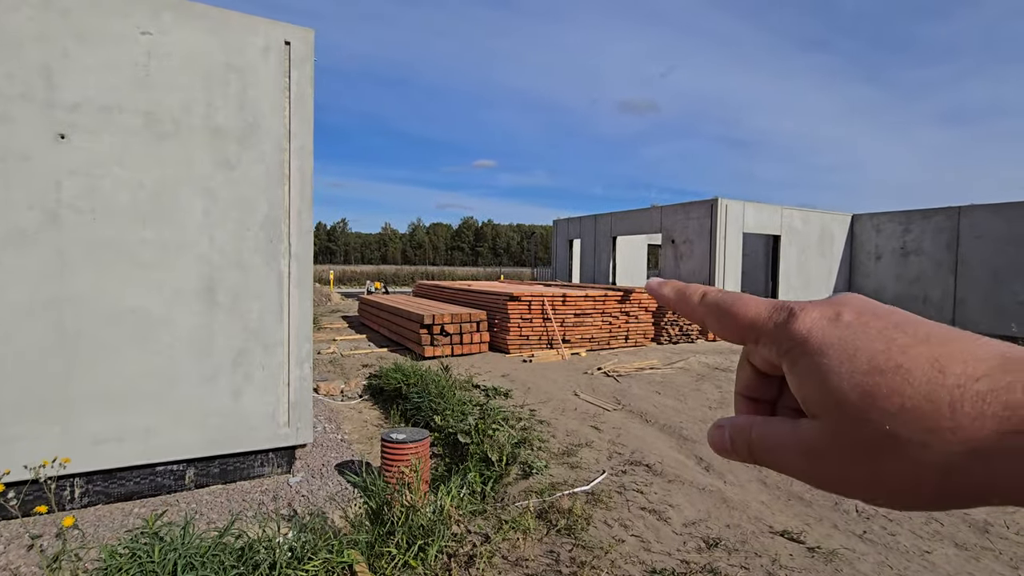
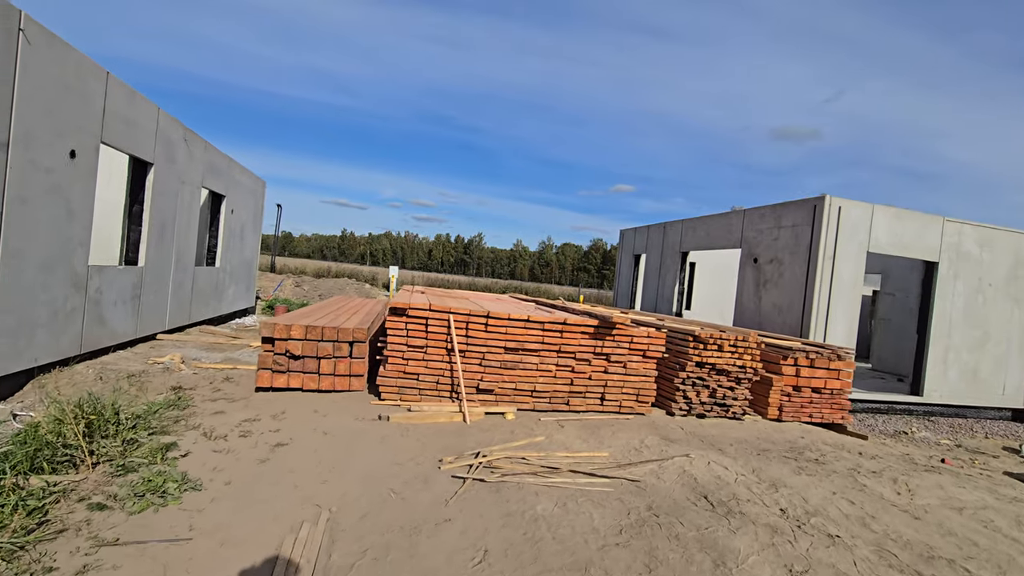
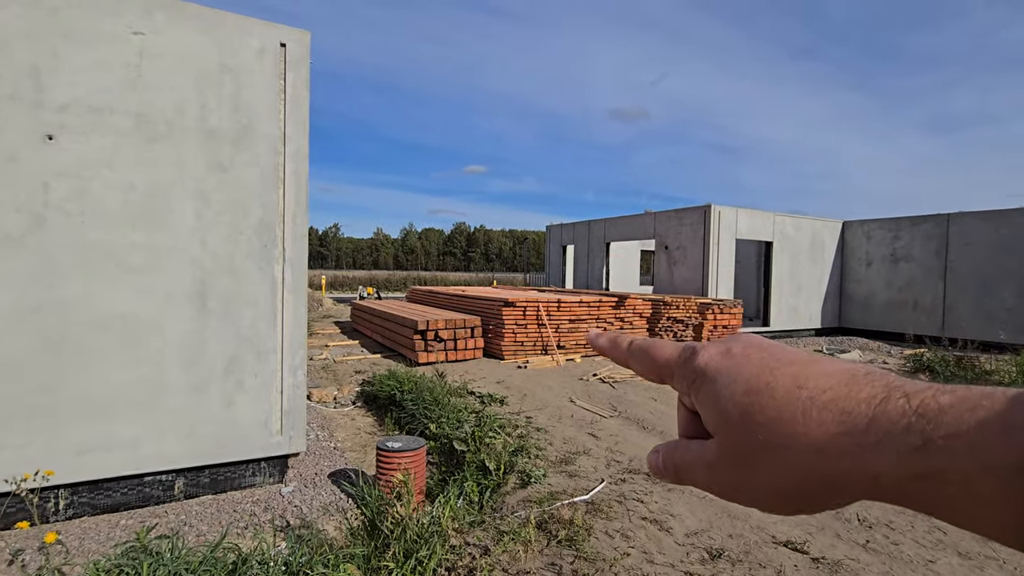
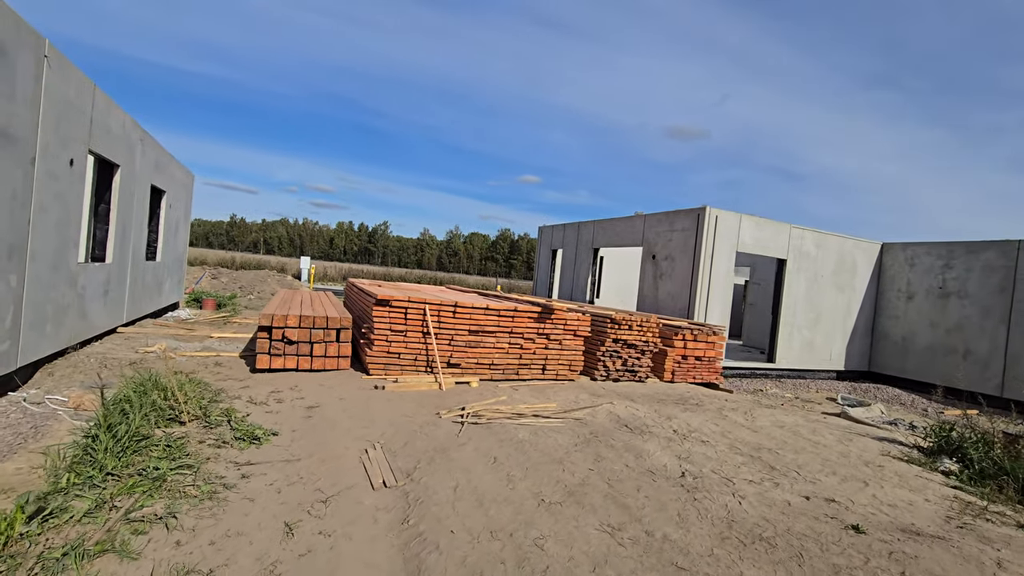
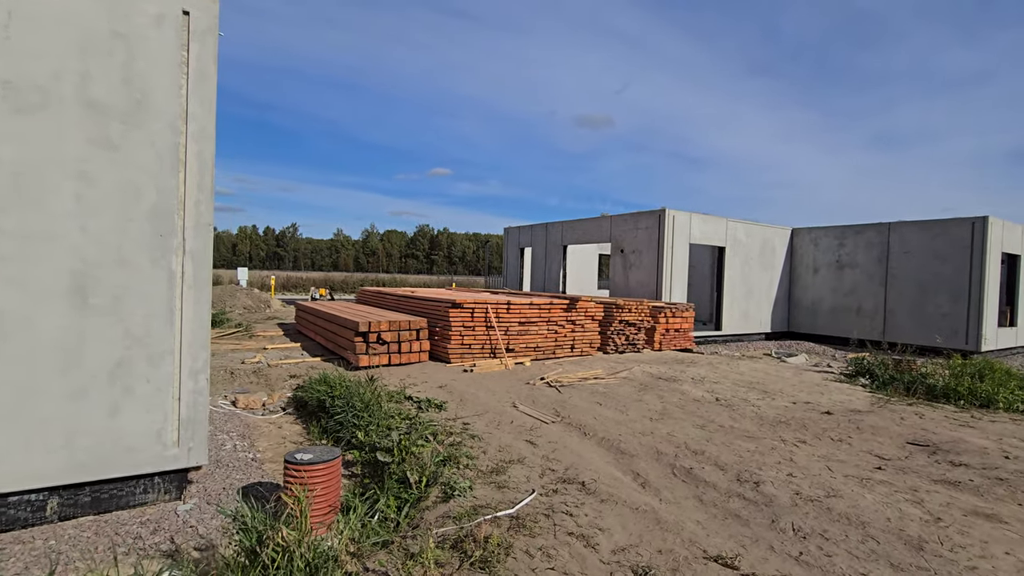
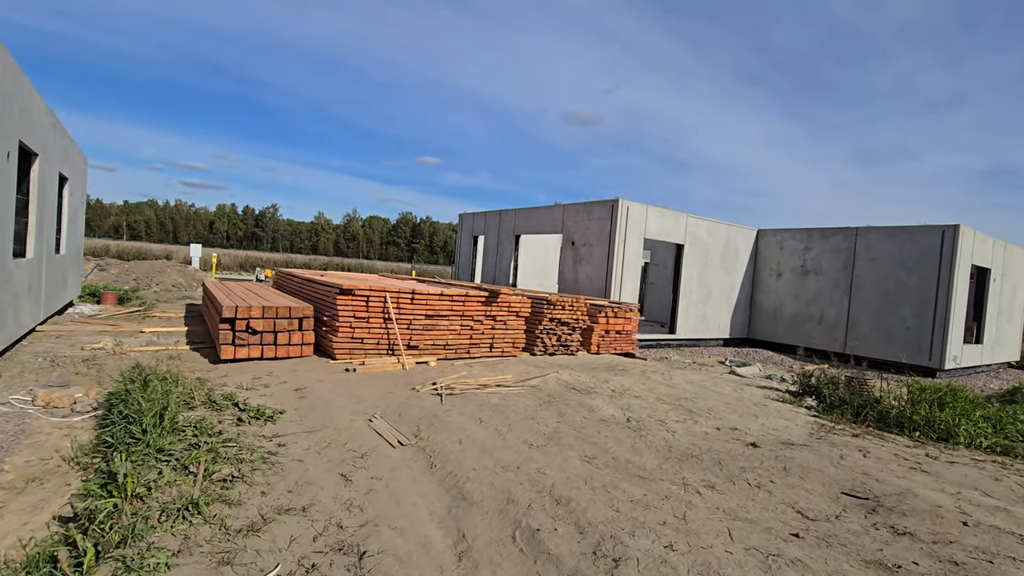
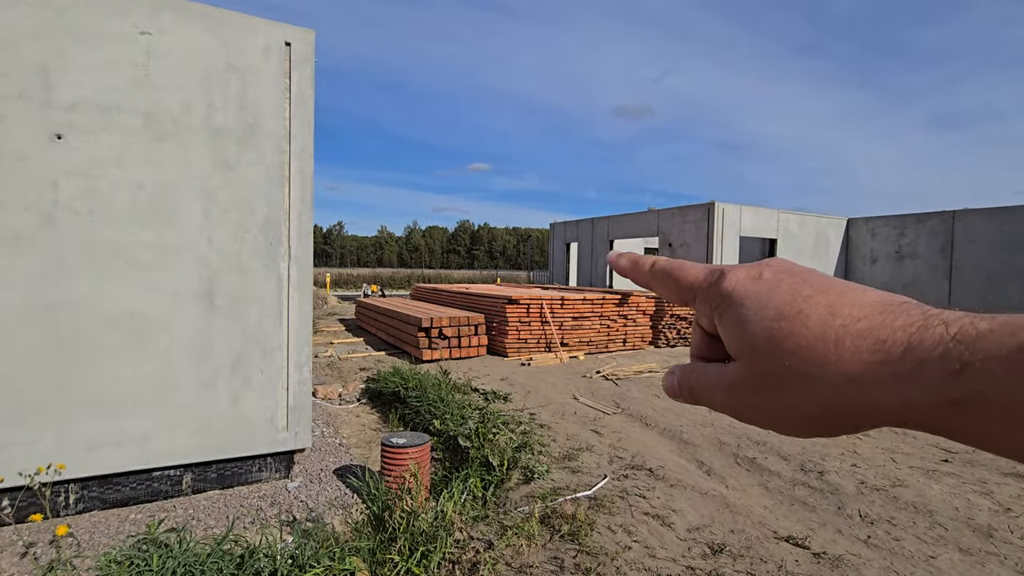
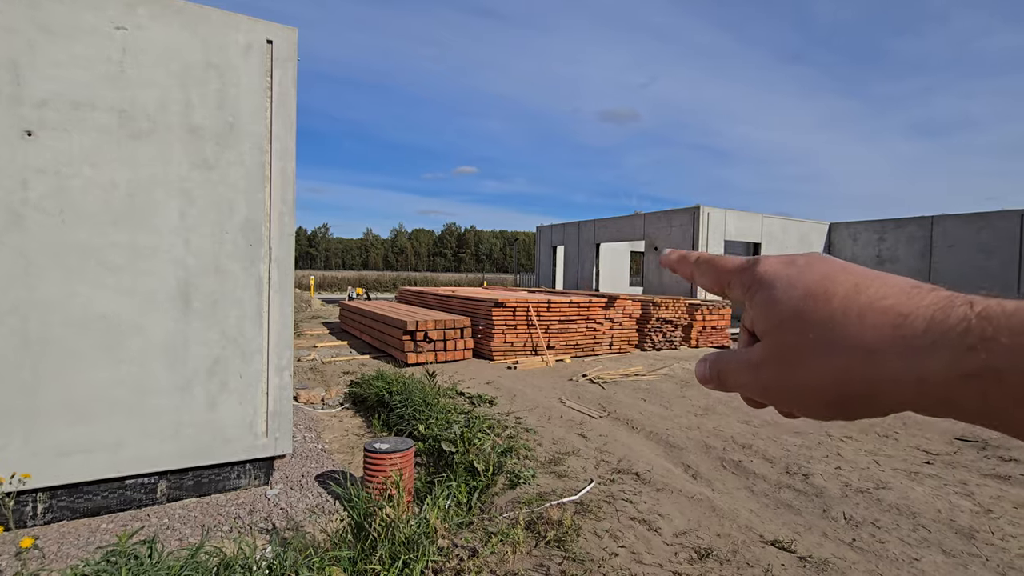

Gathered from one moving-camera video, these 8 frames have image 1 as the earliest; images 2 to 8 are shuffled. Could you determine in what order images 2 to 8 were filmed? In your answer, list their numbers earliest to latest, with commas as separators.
7, 3, 8, 5, 6, 4, 2
